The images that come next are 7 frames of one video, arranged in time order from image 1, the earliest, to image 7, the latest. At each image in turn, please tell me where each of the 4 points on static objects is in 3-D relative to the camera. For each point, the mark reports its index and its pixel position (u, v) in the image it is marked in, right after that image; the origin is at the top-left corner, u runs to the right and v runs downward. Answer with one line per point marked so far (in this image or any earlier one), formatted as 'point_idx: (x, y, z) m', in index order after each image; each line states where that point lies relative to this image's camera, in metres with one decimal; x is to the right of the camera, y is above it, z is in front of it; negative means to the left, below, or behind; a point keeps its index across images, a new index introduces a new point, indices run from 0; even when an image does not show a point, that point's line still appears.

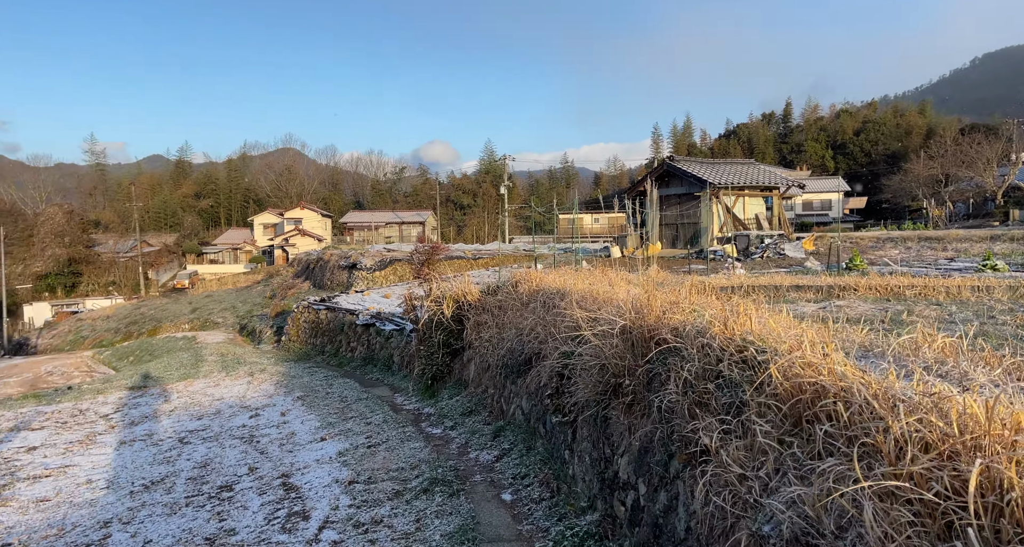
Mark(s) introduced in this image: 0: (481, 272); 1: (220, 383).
0: (-0.7, 0.0, +16.3) m
1: (-4.4, -1.6, +10.5) m
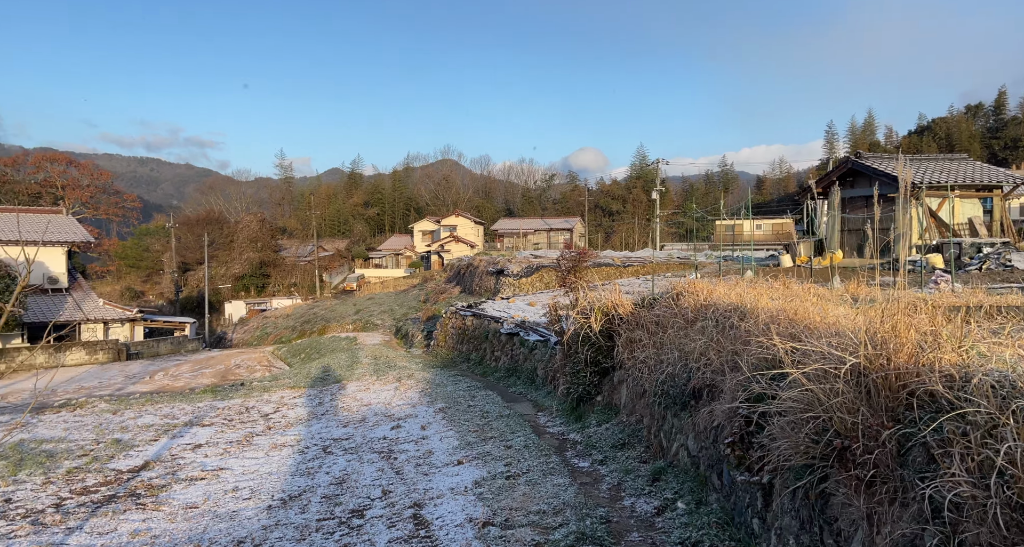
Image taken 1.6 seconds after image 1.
0: (+2.7, -0.2, +15.4) m
1: (-2.1, -1.7, +10.5) m
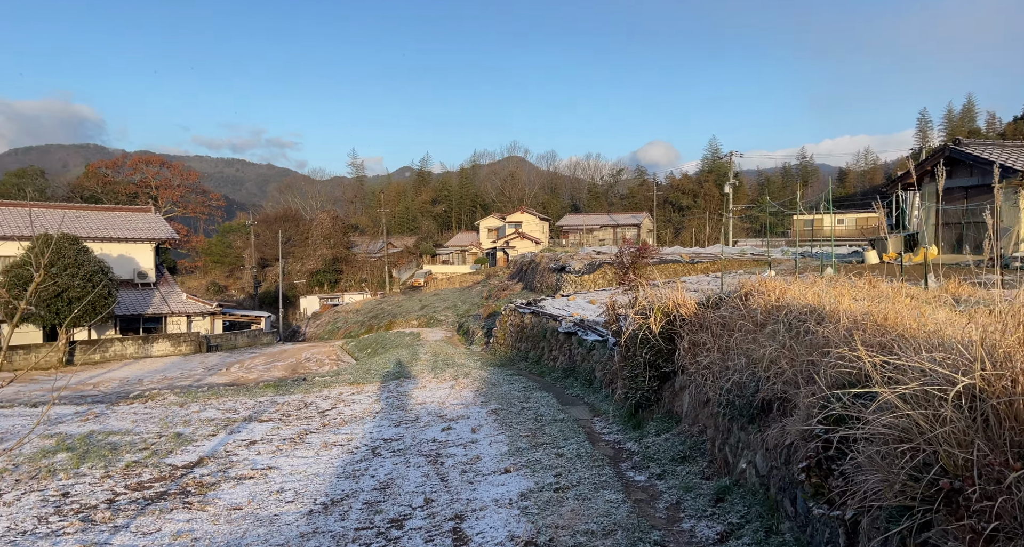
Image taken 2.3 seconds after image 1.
0: (+4.0, -0.1, +14.8) m
1: (-1.3, -1.7, +10.3) m
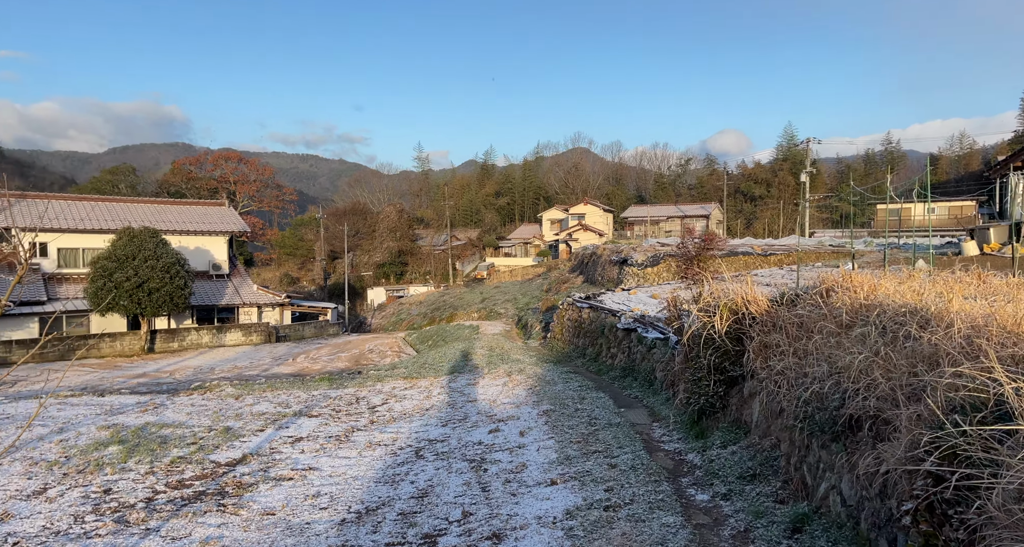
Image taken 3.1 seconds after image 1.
0: (+5.2, 0.0, +13.9) m
1: (-0.5, -1.6, +10.0) m
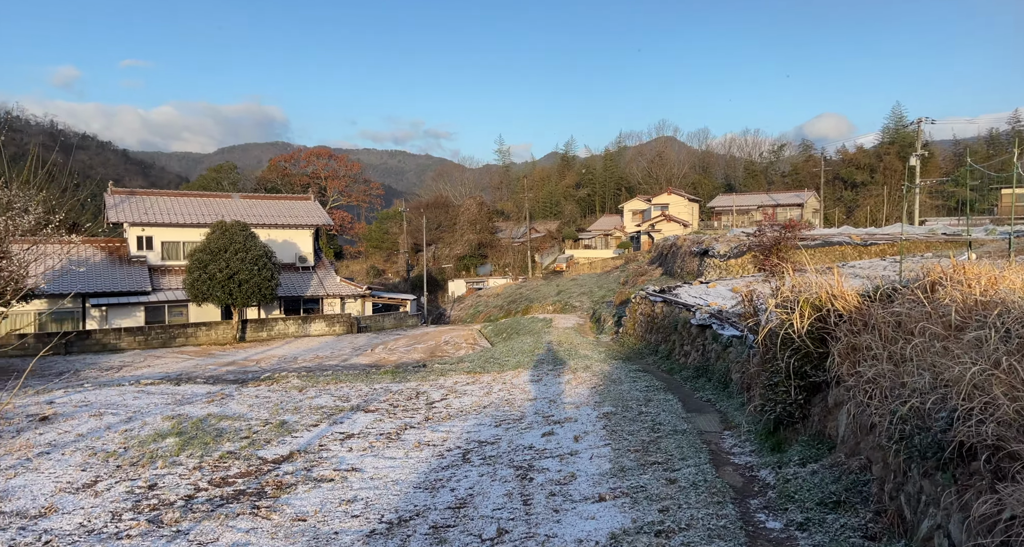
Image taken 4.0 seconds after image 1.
0: (+6.5, +0.2, +12.8) m
1: (+0.4, -1.4, +9.5) m
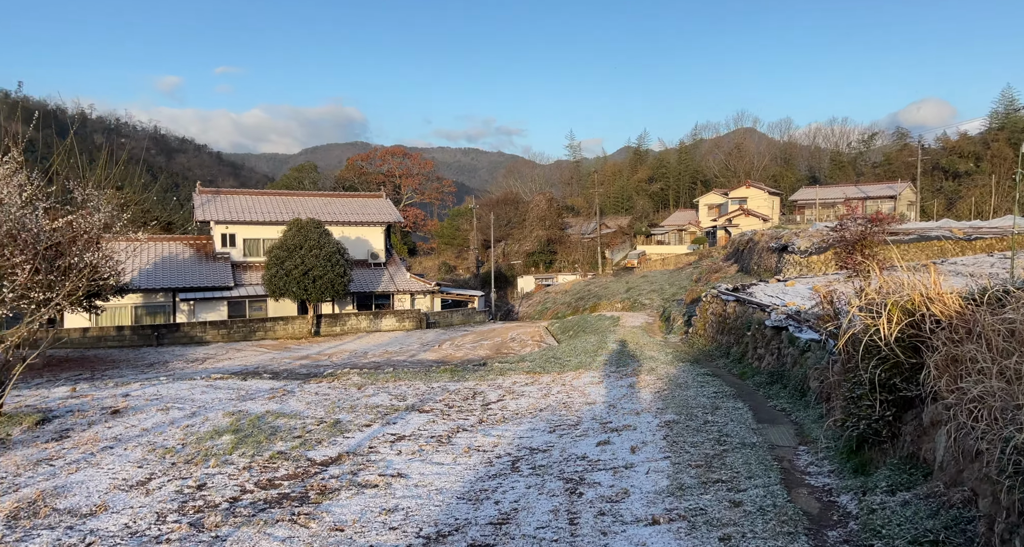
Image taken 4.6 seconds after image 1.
0: (+7.6, +0.3, +11.7) m
1: (+1.2, -1.4, +9.1) m
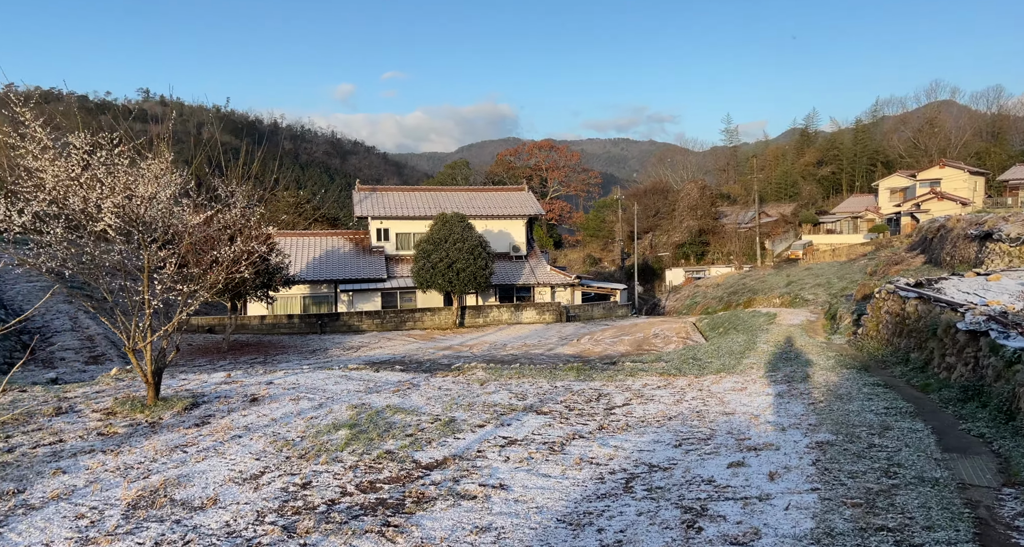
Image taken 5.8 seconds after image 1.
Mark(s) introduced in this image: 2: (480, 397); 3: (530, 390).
0: (+9.5, +0.4, +9.3) m
1: (+2.8, -1.3, +8.1) m
2: (-0.4, -1.5, +8.7) m
3: (+0.3, -1.5, +9.1) m
